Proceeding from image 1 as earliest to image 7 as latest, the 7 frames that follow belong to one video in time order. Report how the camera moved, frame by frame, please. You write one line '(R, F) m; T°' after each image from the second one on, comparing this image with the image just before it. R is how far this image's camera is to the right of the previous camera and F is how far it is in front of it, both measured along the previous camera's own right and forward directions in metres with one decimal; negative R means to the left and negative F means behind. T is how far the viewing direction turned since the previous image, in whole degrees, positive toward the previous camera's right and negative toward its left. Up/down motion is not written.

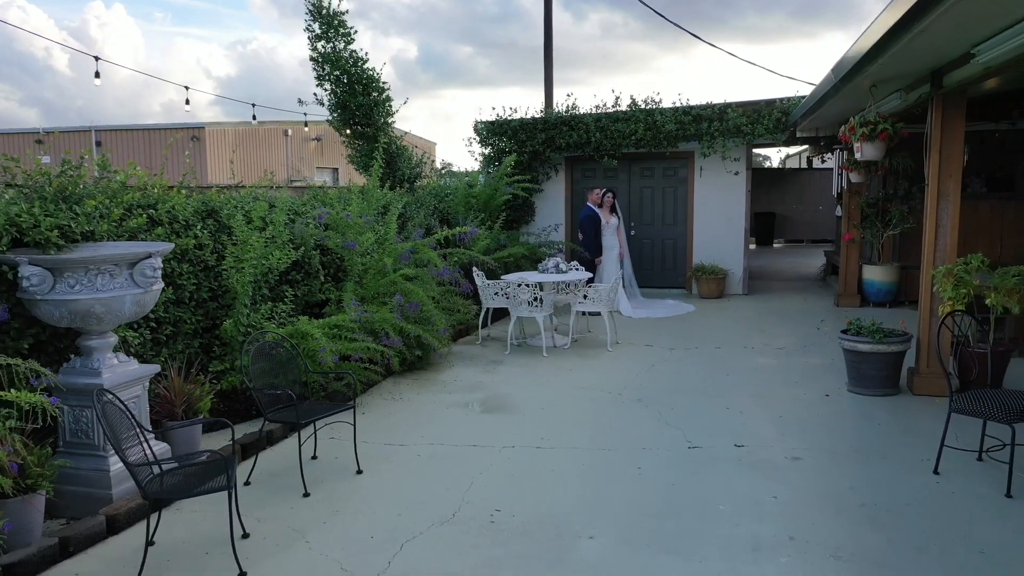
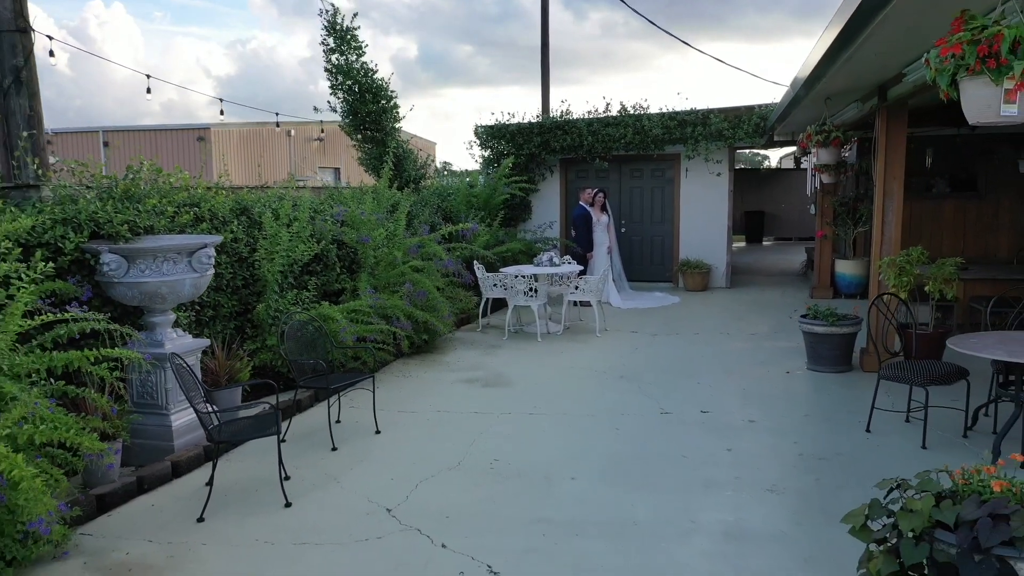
(0.0, -0.6) m; 0°
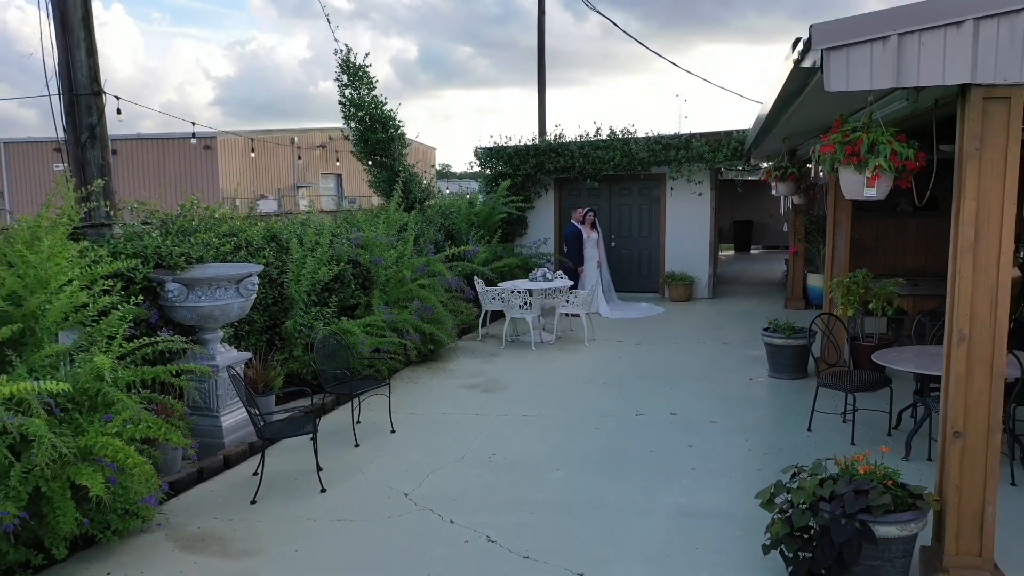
(0.0, -0.7) m; 0°
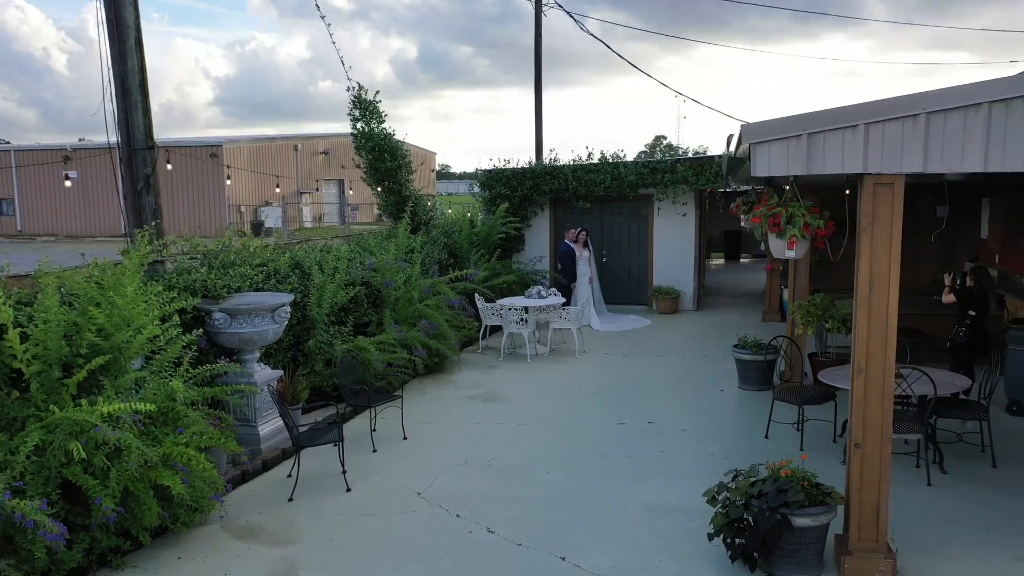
(0.0, -0.7) m; 0°
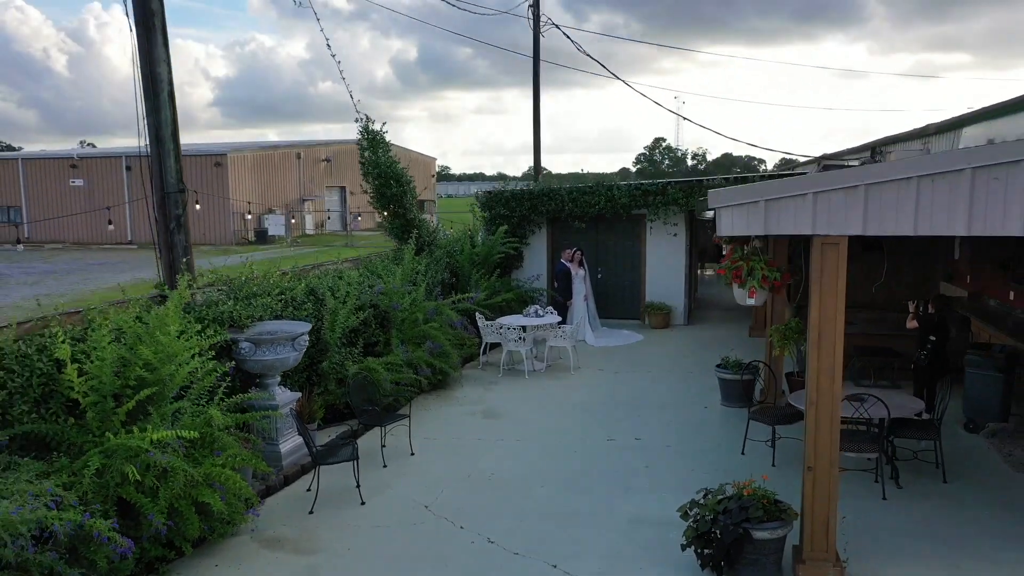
(0.0, -0.5) m; 0°
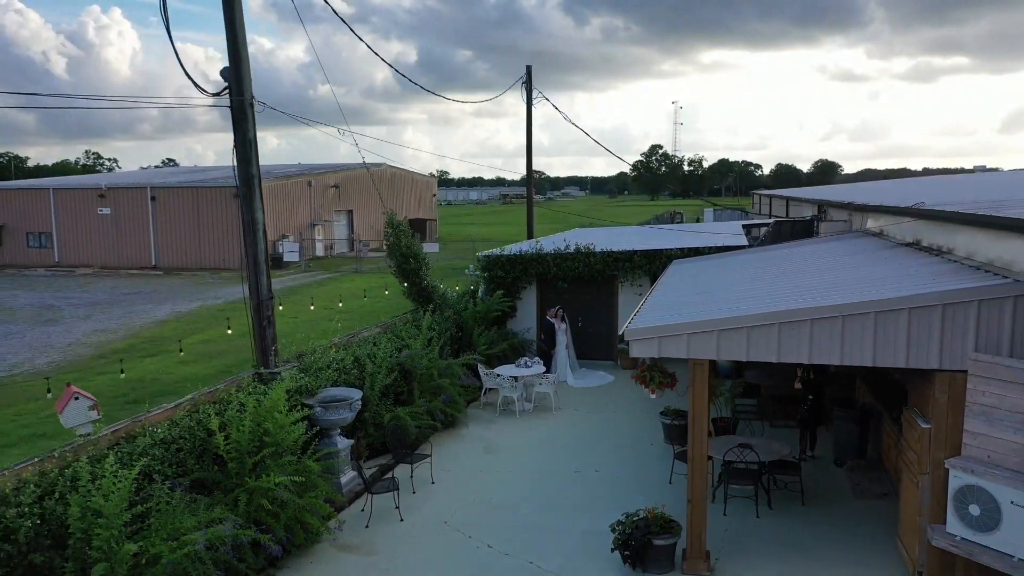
(+0.1, -2.4) m; 0°
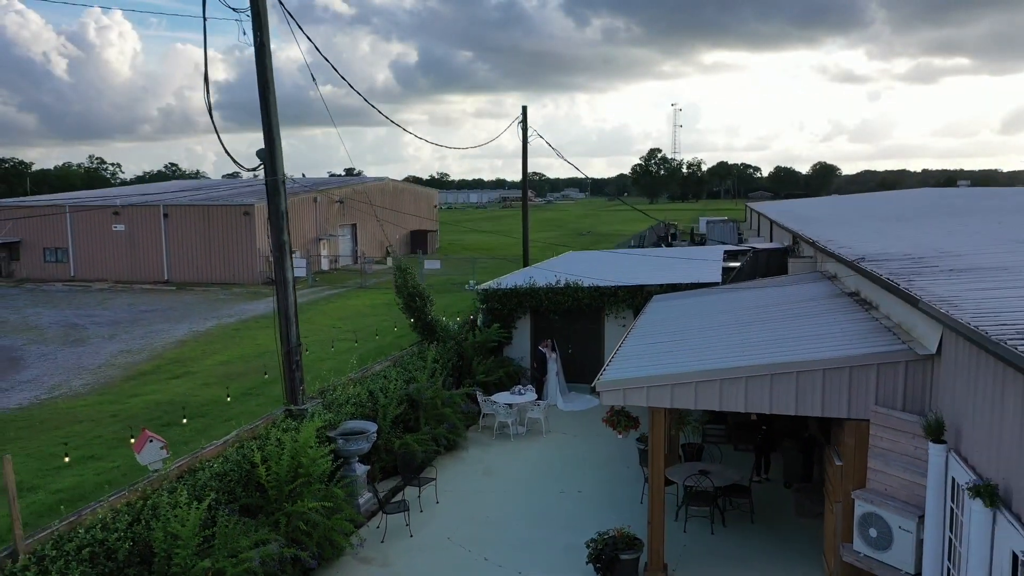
(+0.1, -1.4) m; 0°
